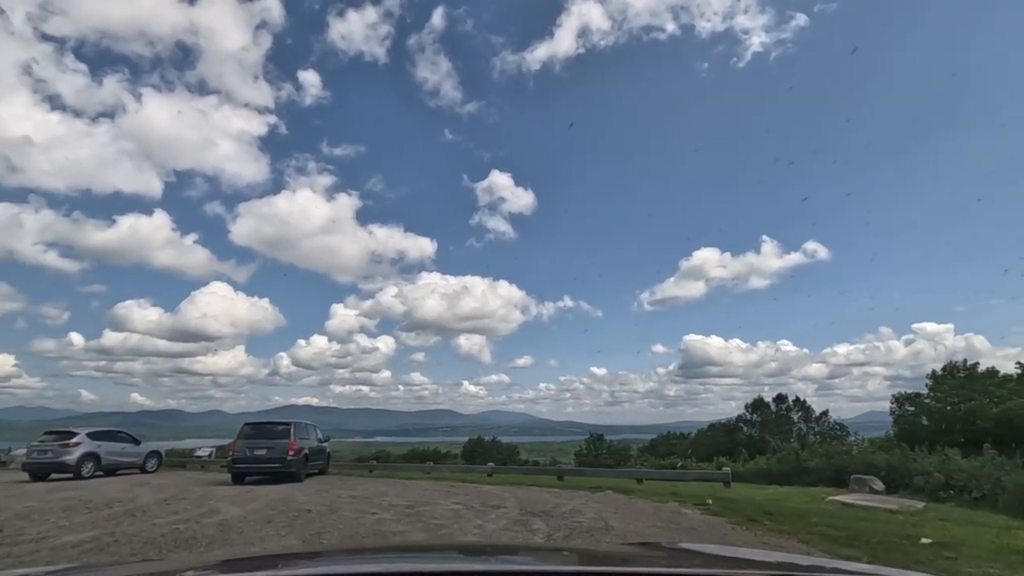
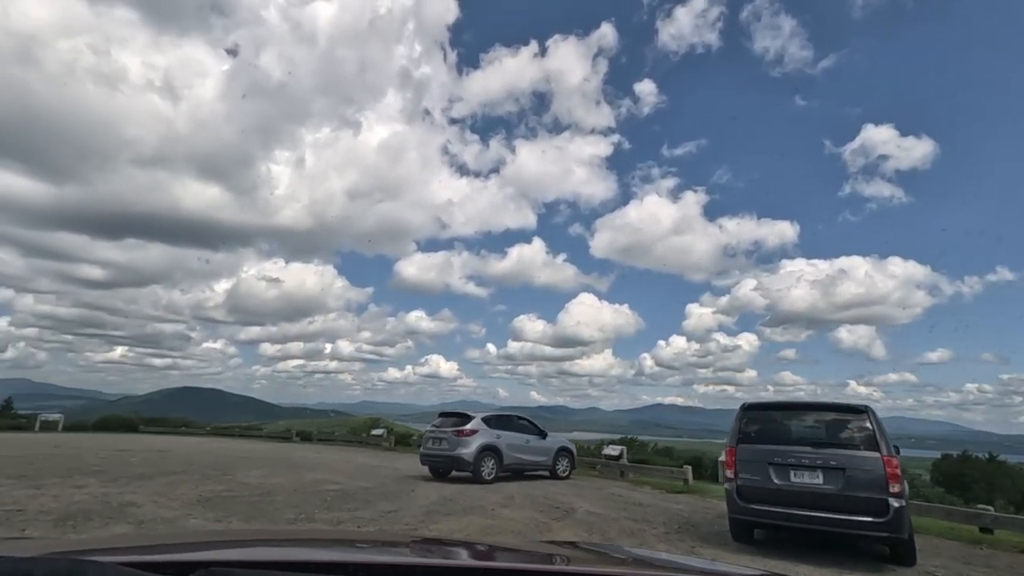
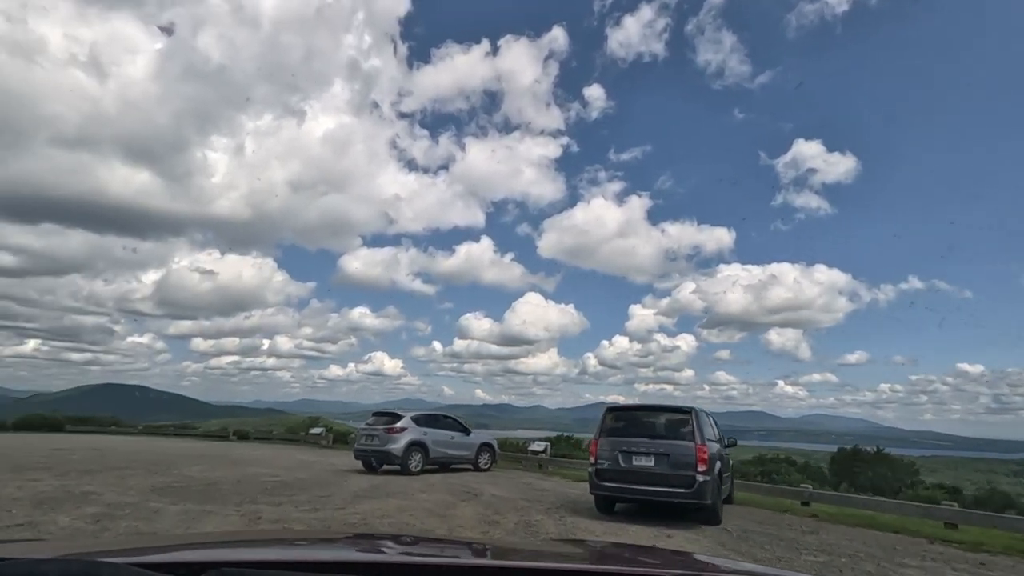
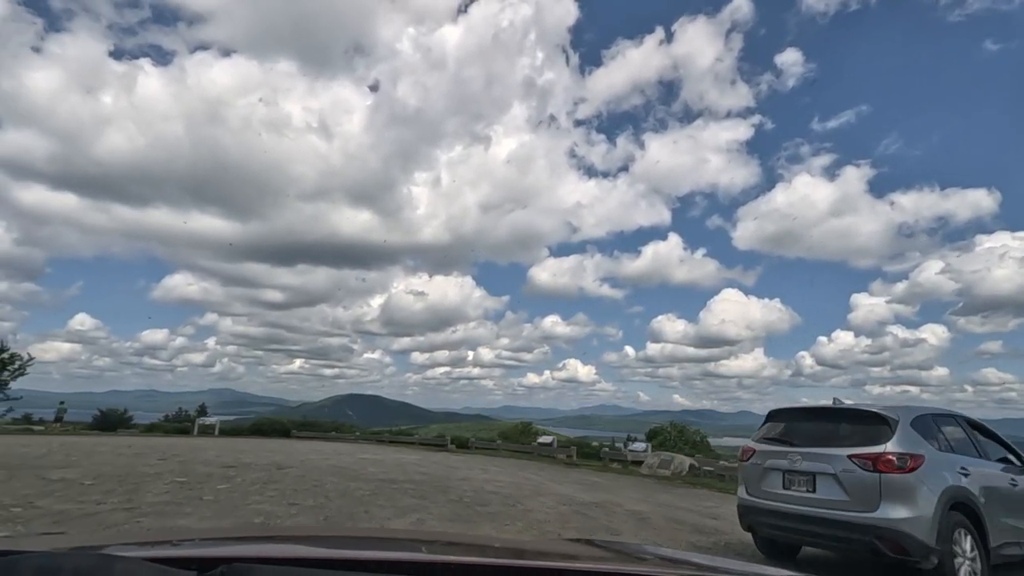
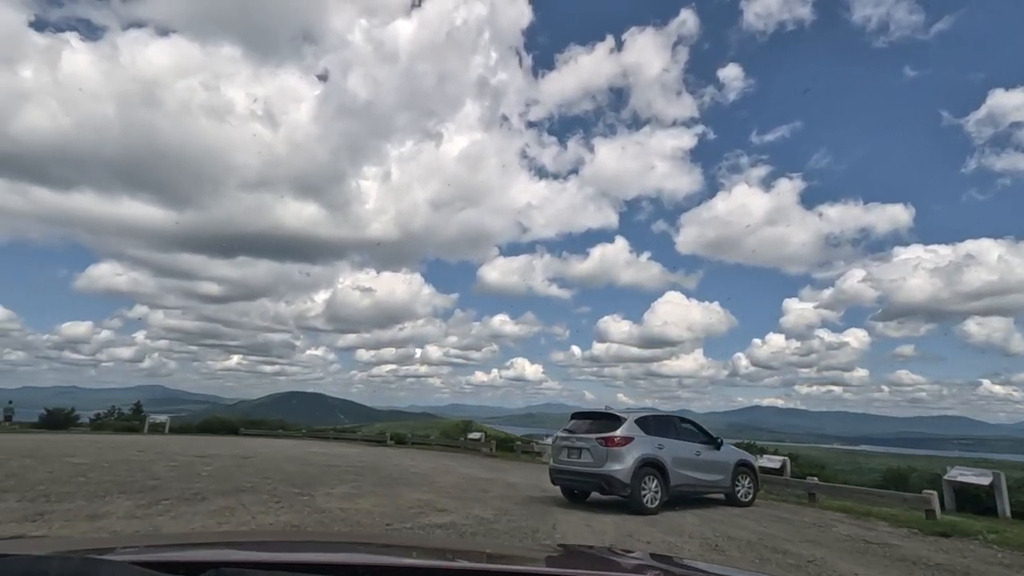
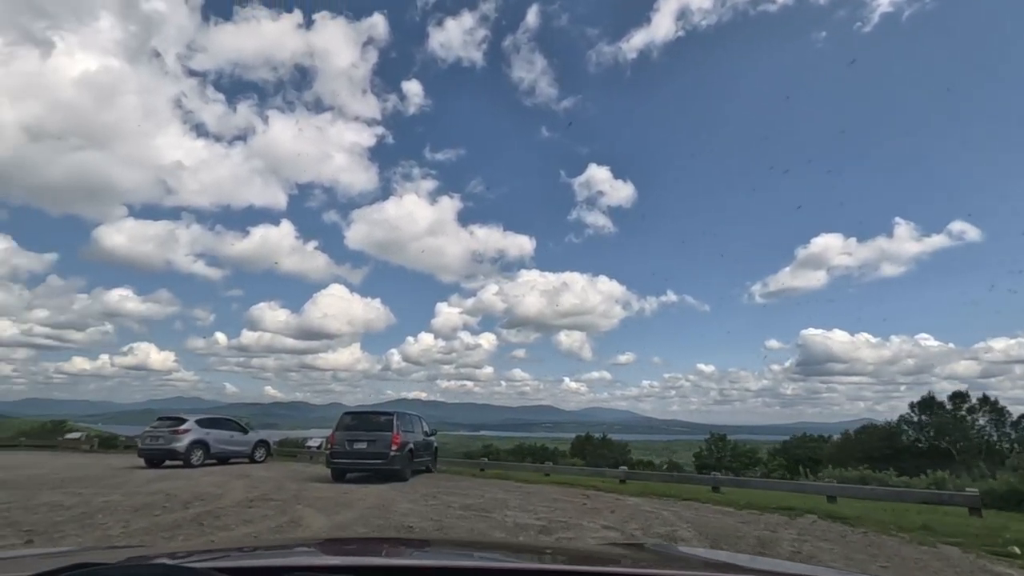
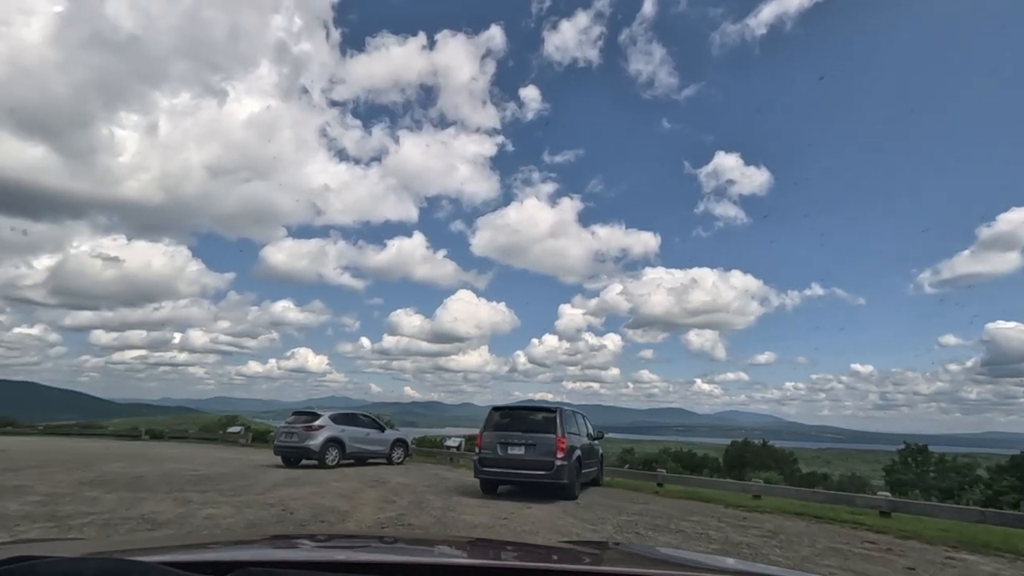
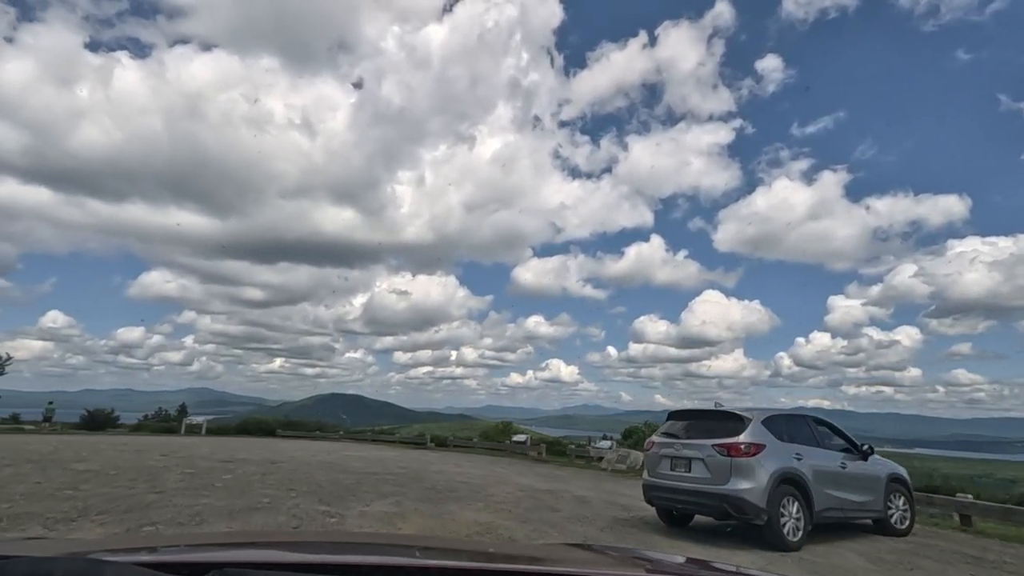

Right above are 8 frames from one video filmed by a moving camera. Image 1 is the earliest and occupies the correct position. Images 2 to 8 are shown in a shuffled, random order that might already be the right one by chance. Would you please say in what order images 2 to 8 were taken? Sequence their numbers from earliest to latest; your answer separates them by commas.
6, 7, 3, 2, 5, 8, 4
